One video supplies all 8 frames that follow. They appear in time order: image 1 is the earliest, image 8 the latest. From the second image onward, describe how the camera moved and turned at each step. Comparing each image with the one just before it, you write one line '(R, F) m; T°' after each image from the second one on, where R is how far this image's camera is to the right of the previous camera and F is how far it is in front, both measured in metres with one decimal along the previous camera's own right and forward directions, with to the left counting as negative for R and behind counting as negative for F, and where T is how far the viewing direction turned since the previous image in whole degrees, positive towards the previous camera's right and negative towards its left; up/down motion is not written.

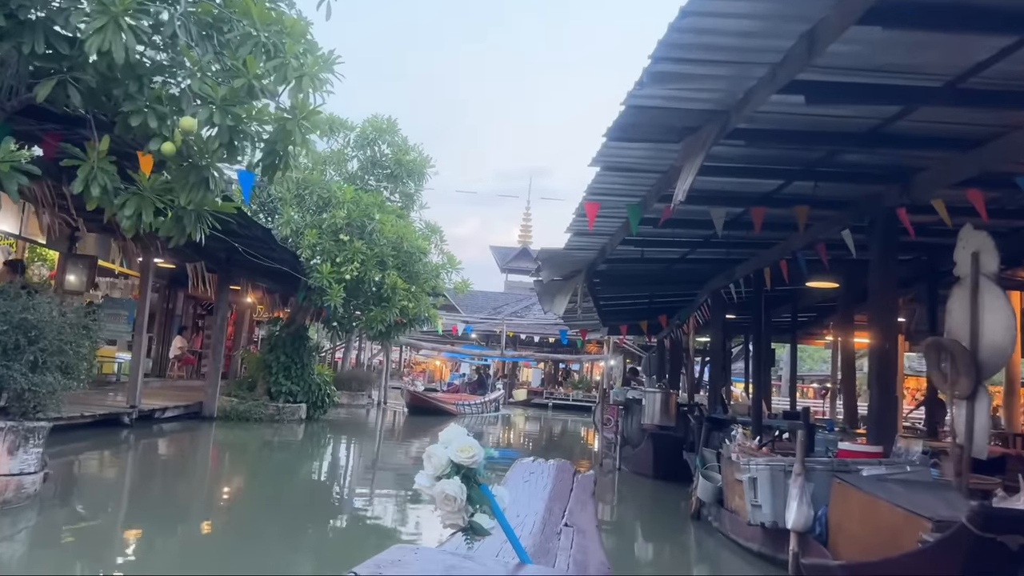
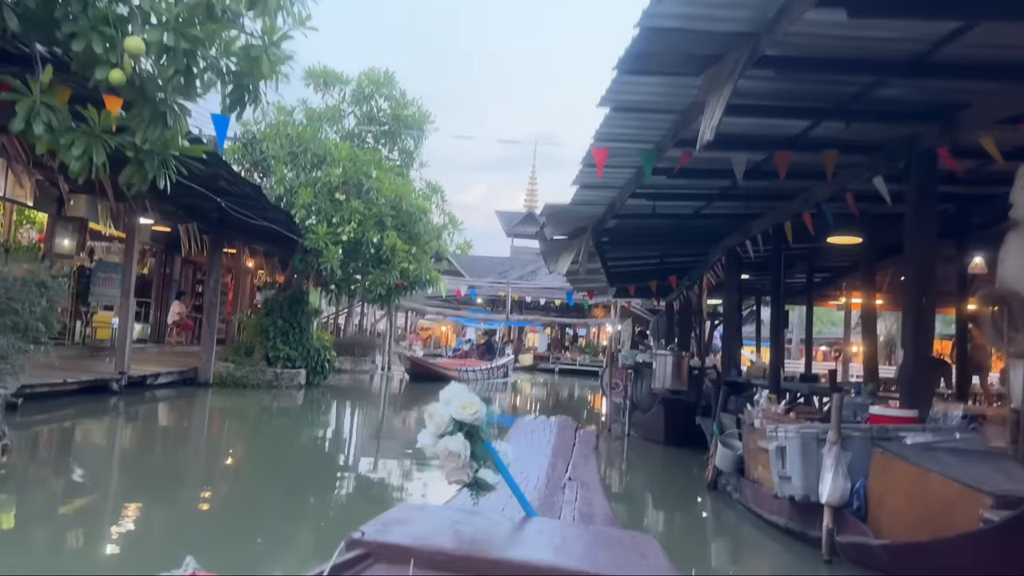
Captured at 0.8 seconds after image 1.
(0.0, +0.5) m; 0°
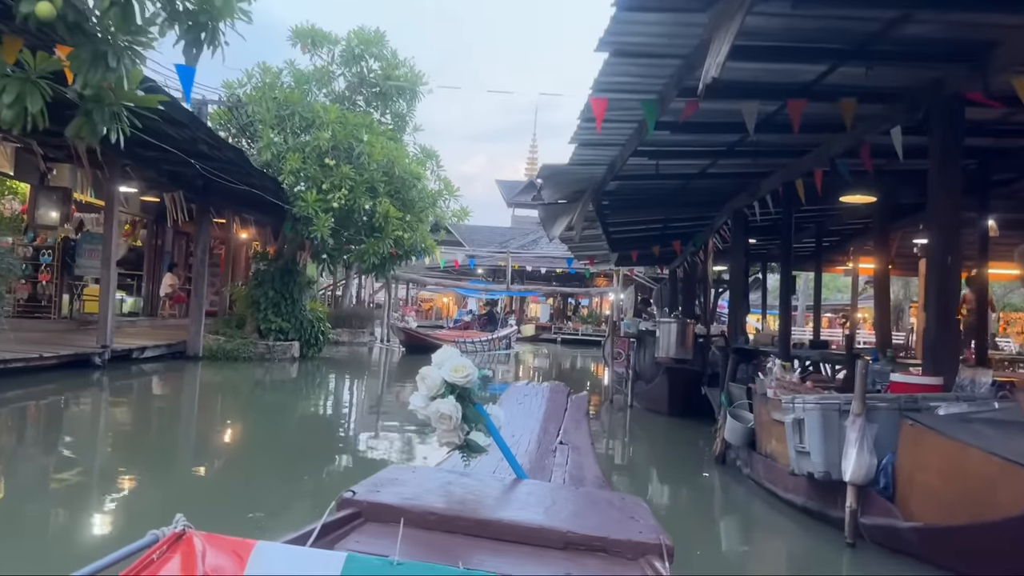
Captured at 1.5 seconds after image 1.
(+0.1, +0.4) m; 0°
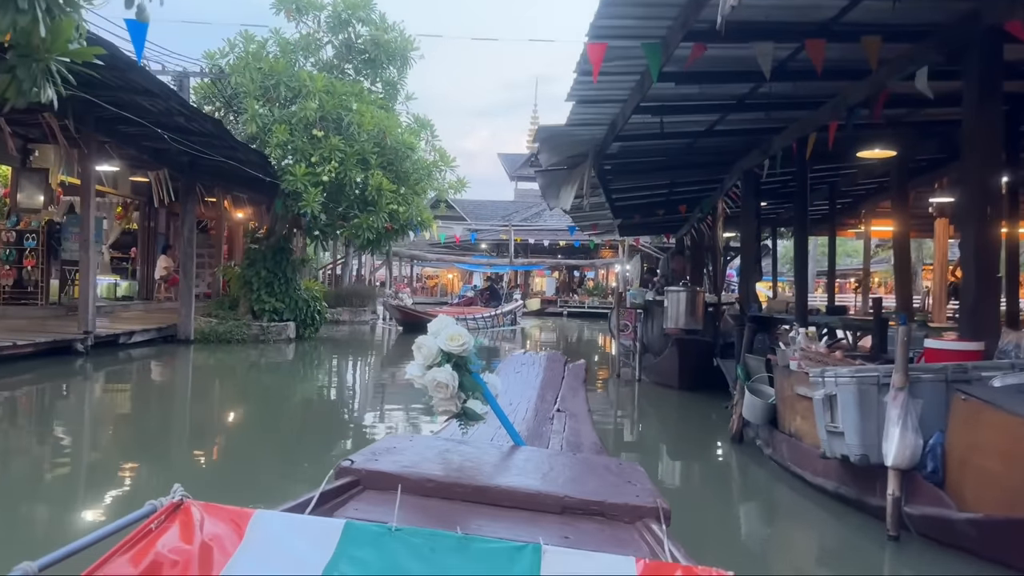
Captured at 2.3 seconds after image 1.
(+0.1, +0.4) m; 0°
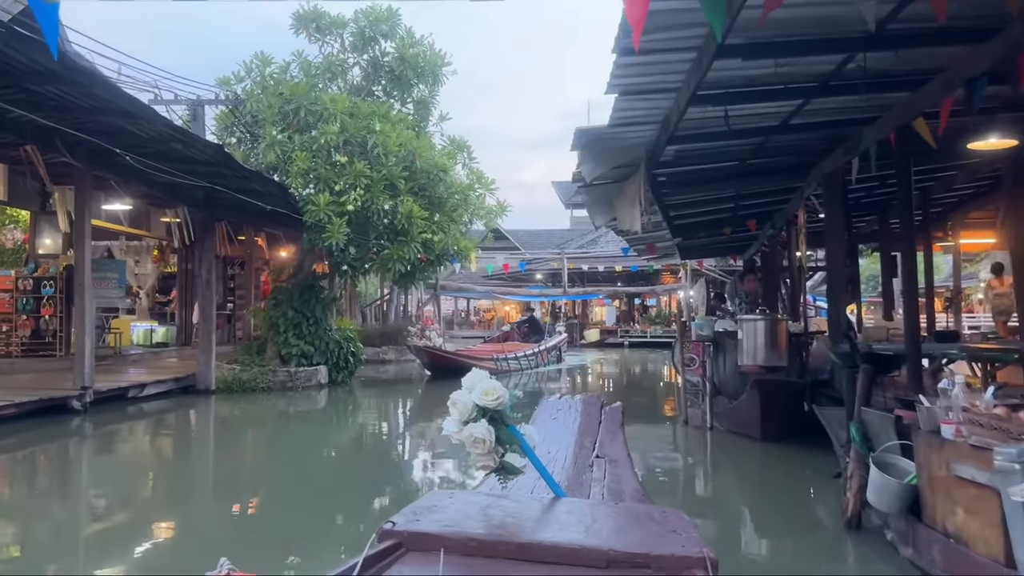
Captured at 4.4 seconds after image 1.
(+0.2, +1.1) m; -4°
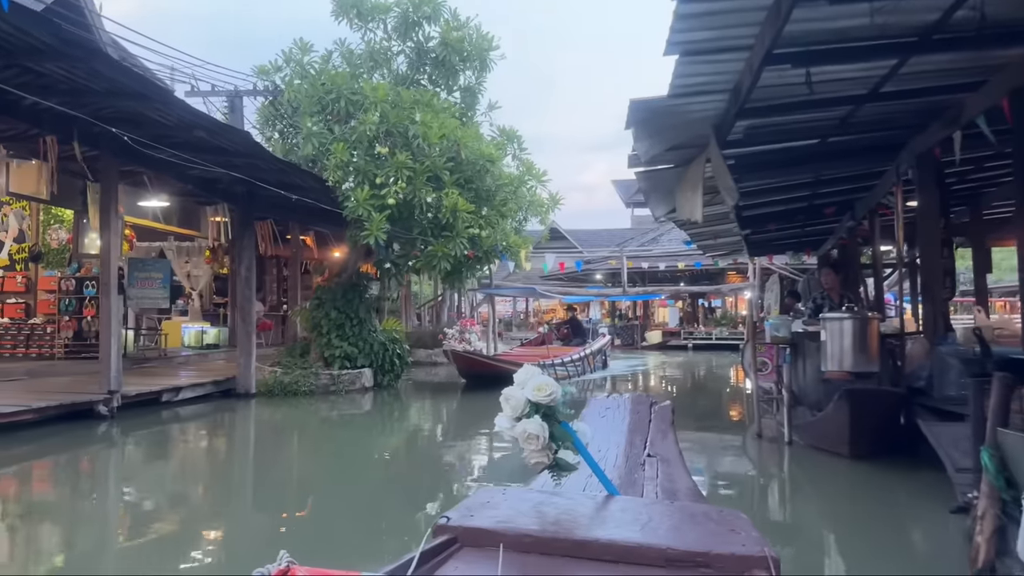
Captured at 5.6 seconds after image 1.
(+0.1, +0.7) m; -4°
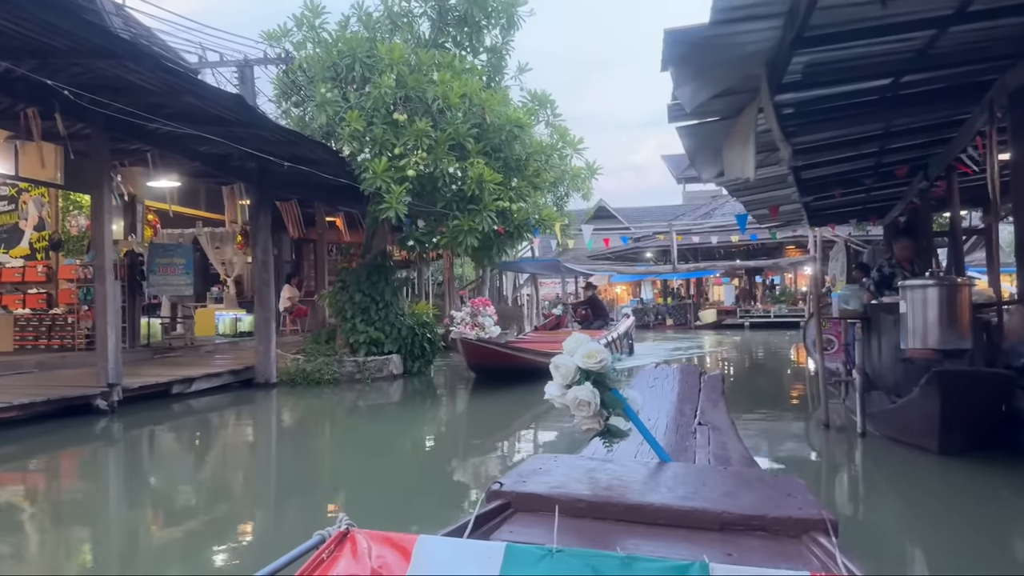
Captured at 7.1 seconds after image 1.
(+0.2, +0.7) m; -4°
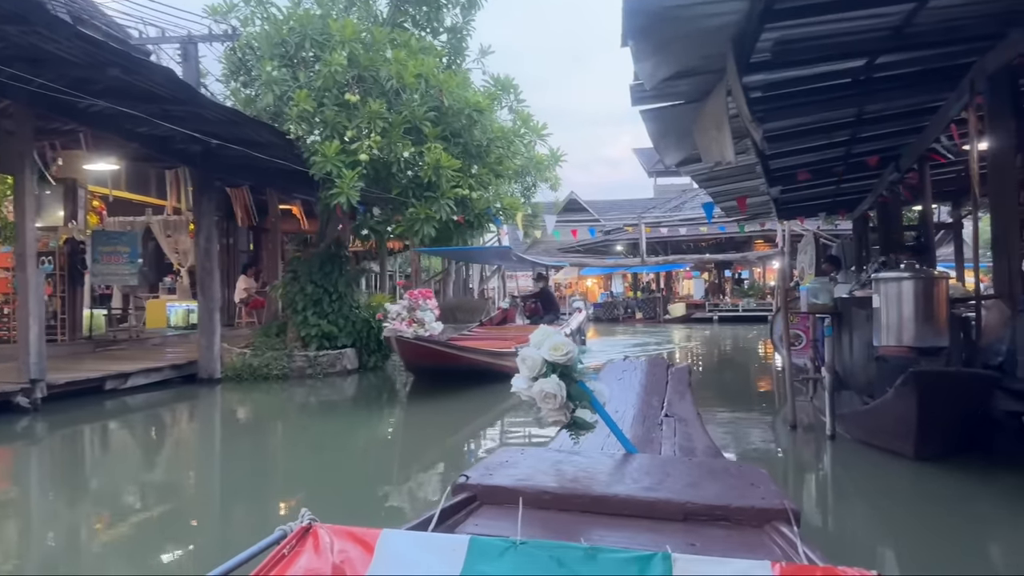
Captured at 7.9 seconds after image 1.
(+0.1, +0.4) m; +2°
